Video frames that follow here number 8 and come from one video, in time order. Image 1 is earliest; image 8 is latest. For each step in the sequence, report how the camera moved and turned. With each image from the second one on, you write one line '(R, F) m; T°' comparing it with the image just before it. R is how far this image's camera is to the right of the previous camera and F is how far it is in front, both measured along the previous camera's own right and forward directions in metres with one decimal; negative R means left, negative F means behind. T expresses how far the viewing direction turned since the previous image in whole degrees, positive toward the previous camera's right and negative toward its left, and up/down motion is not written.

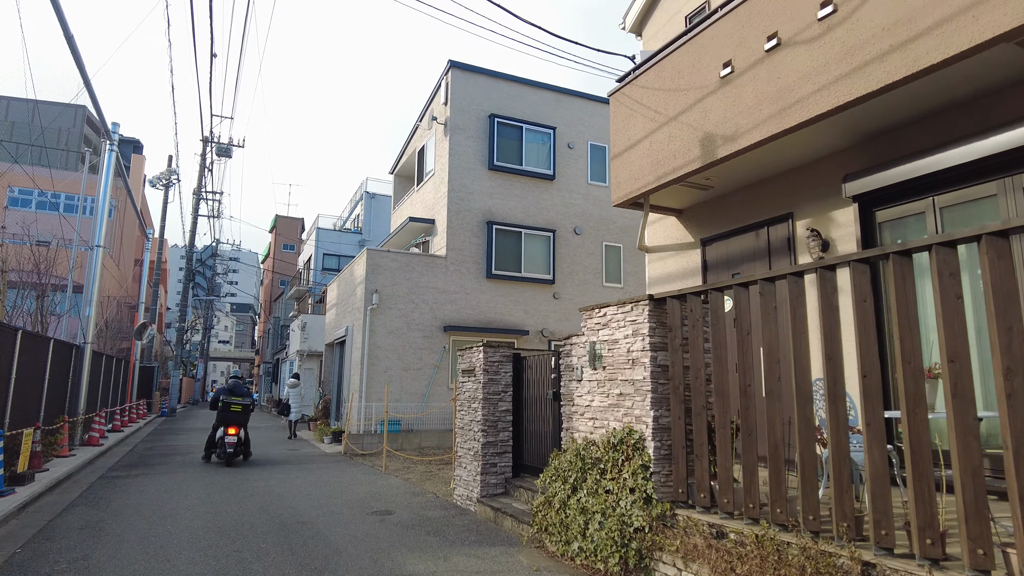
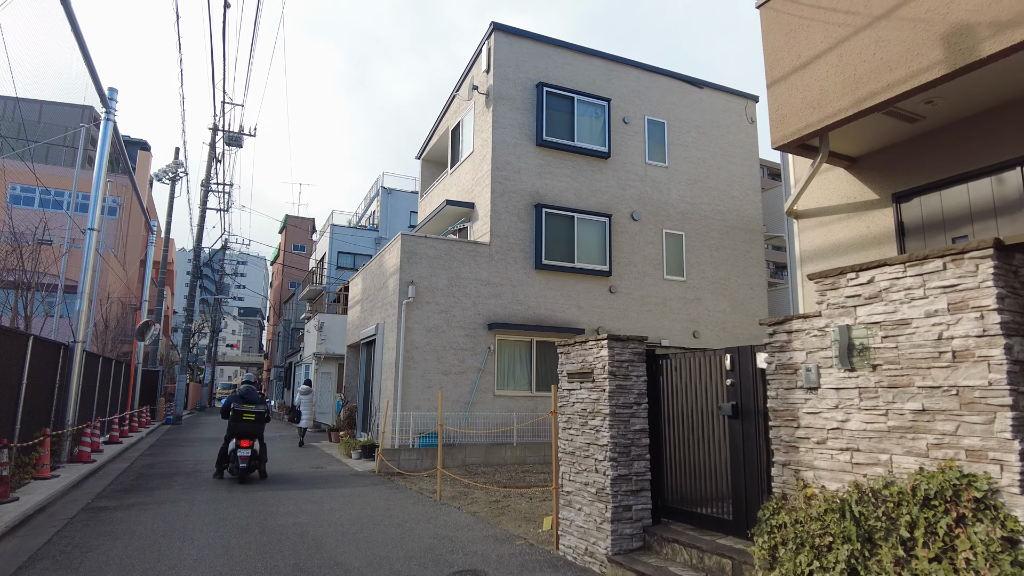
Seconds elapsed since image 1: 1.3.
(-0.9, +2.0) m; 0°
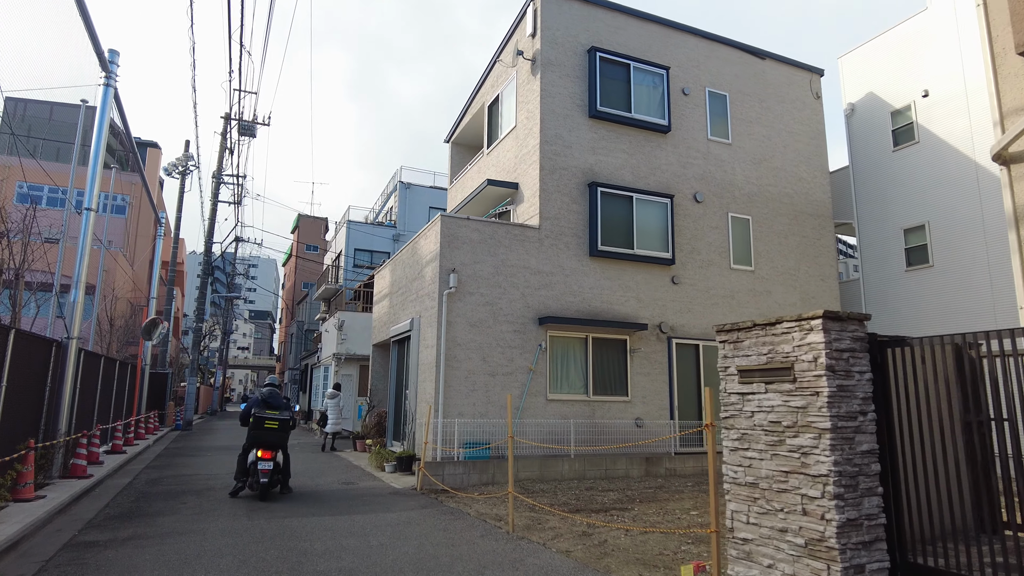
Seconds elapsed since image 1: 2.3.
(-0.7, +1.6) m; -1°
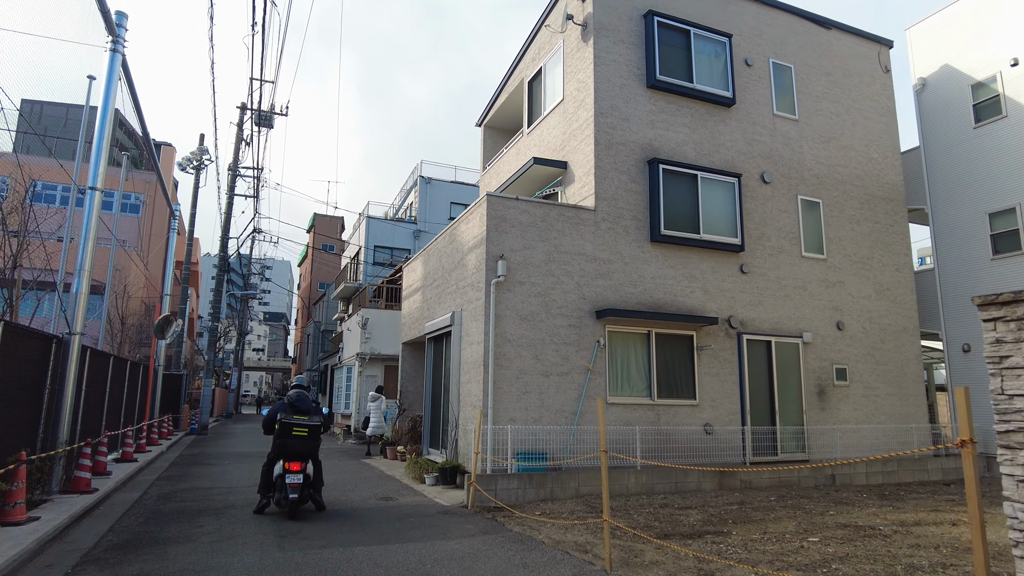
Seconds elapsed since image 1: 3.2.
(-0.6, +1.3) m; -1°
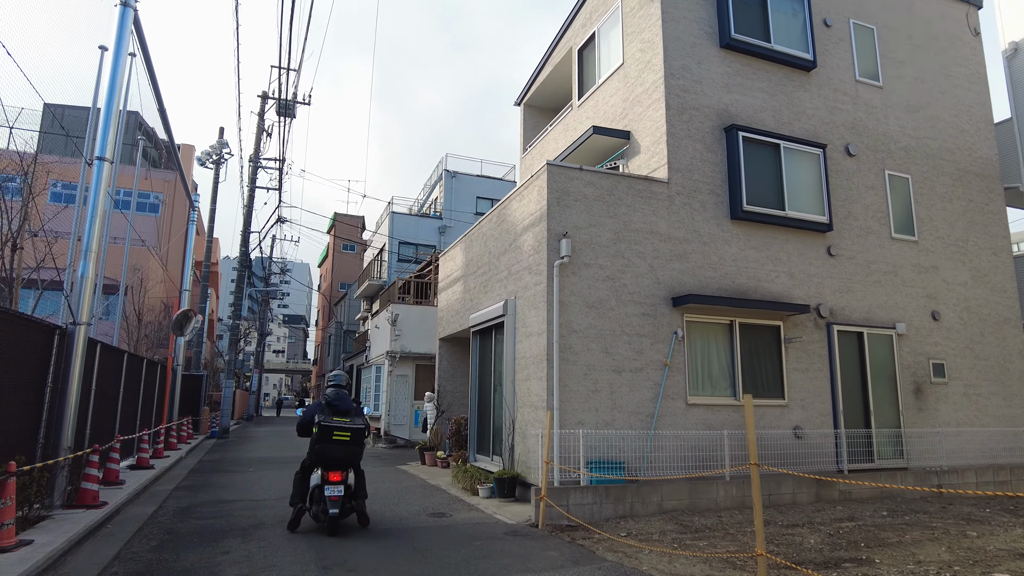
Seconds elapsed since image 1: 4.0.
(-0.6, +1.2) m; -1°
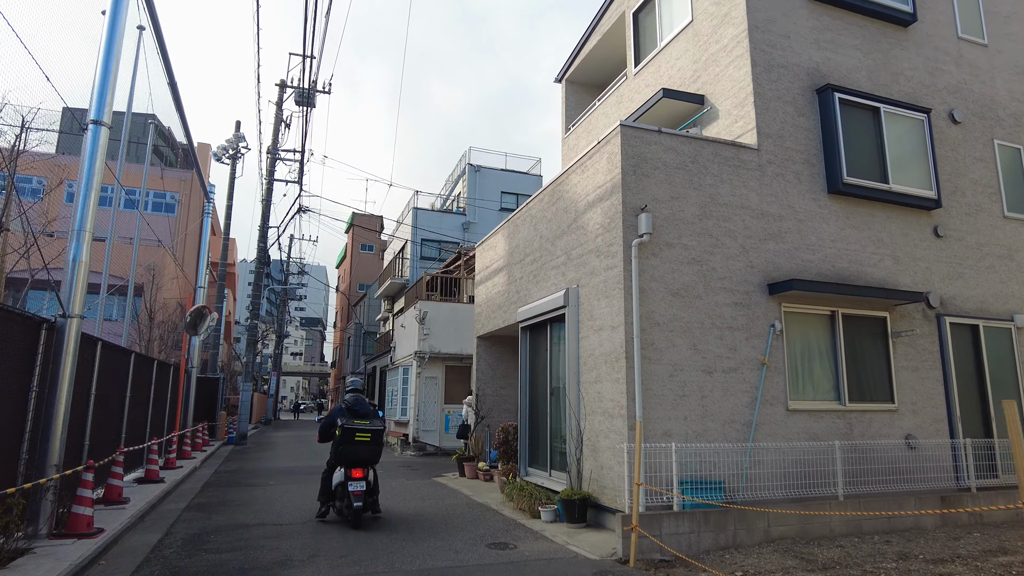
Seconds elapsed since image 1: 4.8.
(-0.5, +1.3) m; -1°
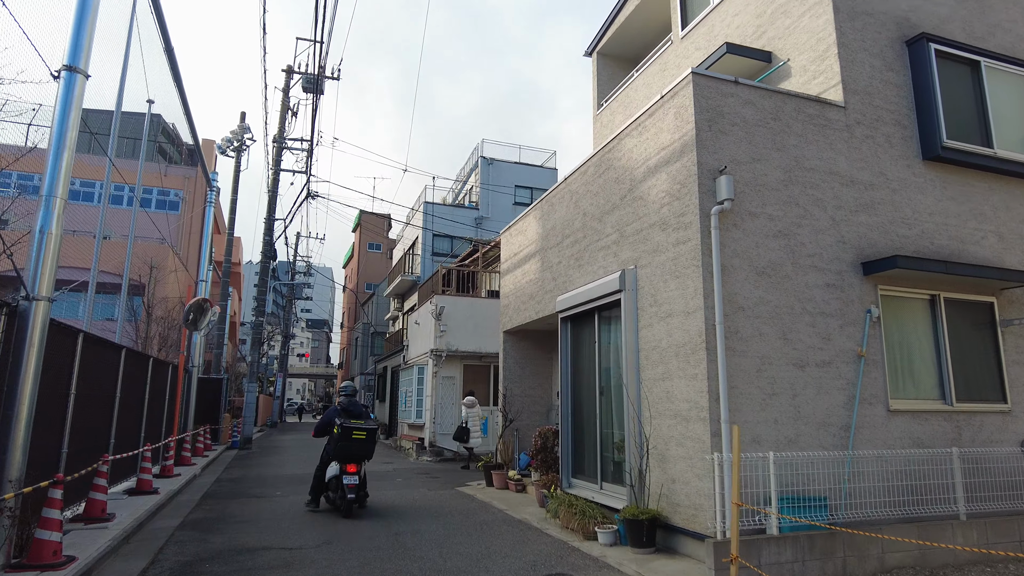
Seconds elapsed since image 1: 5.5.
(-0.4, +1.1) m; 0°
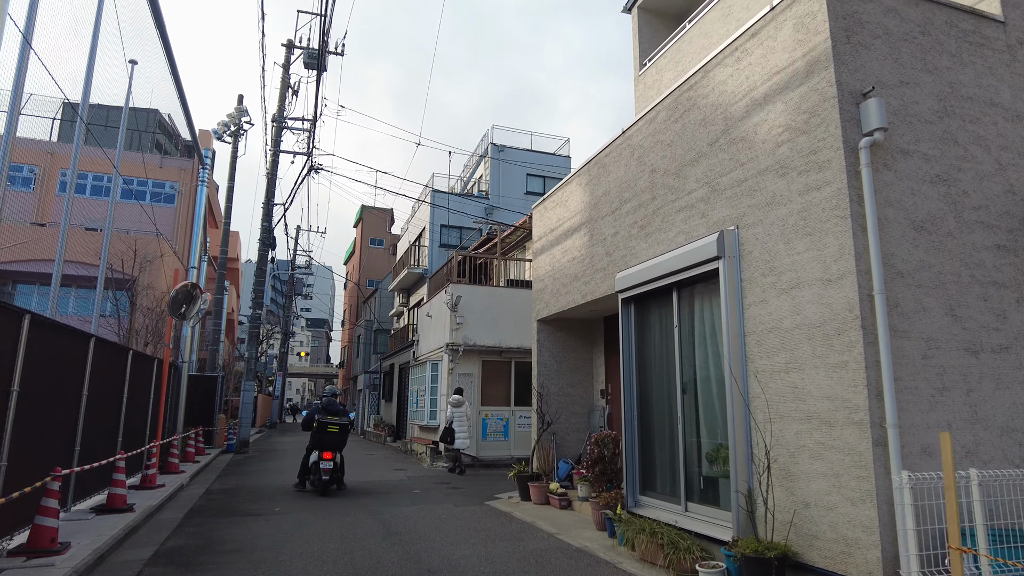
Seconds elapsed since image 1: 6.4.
(-0.5, +1.5) m; 0°
